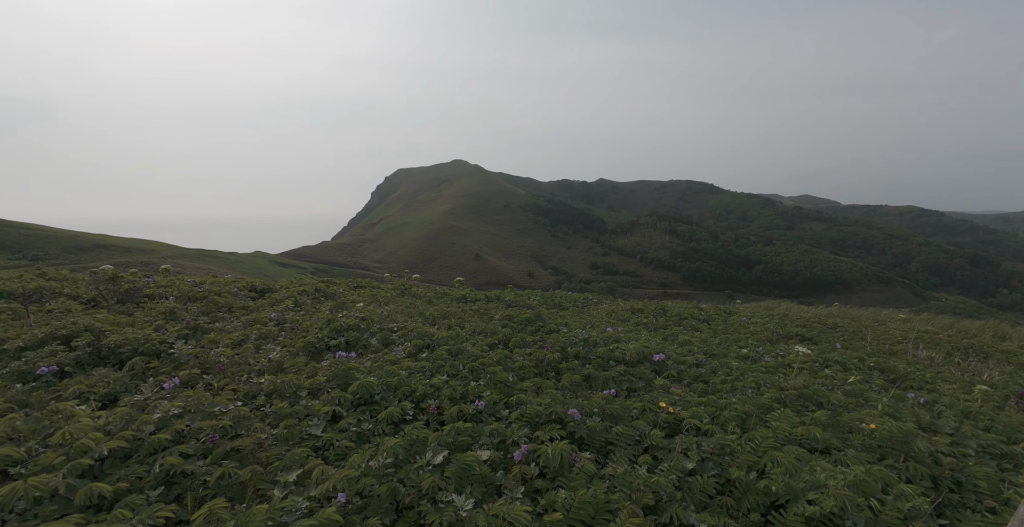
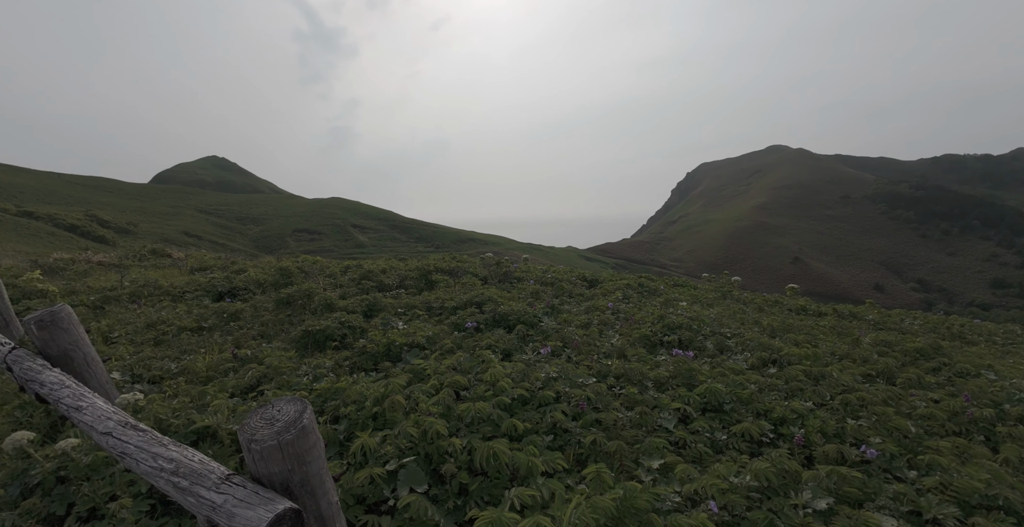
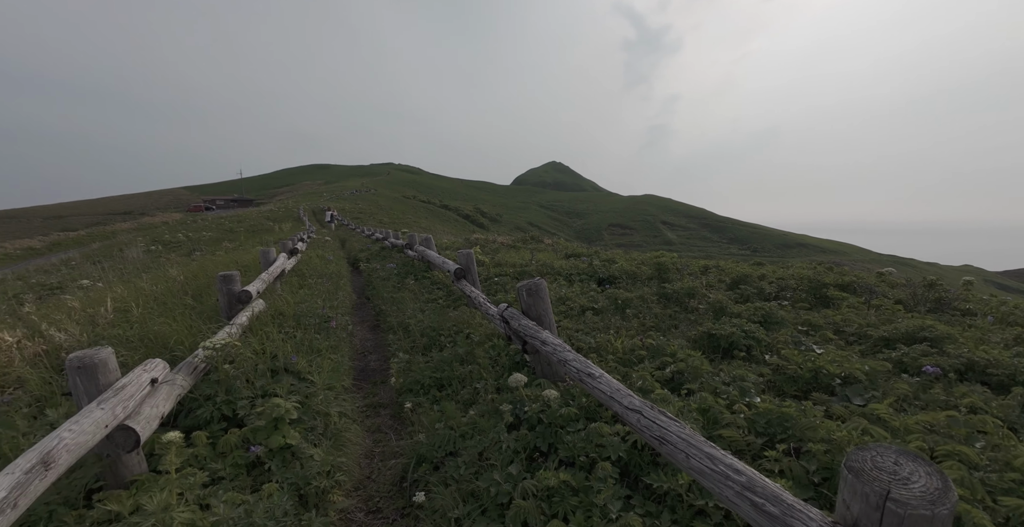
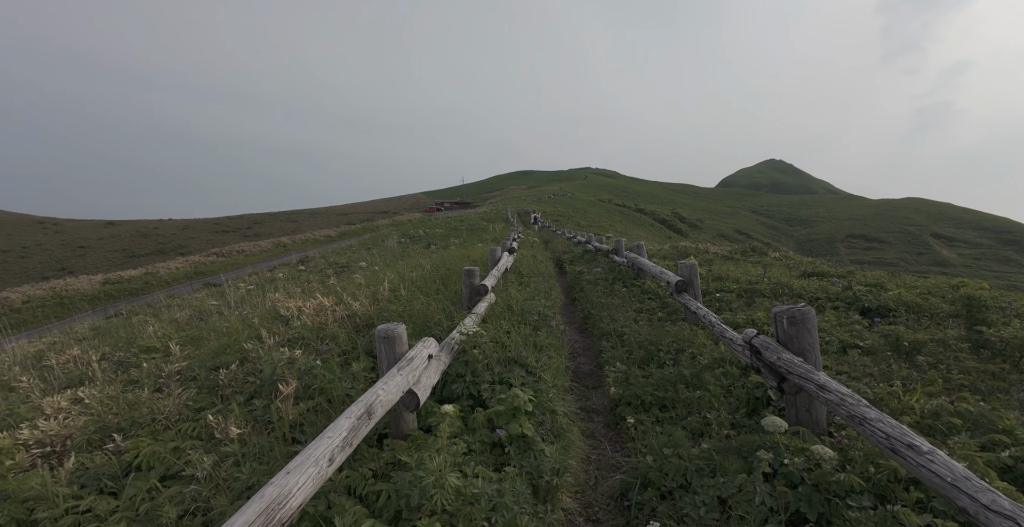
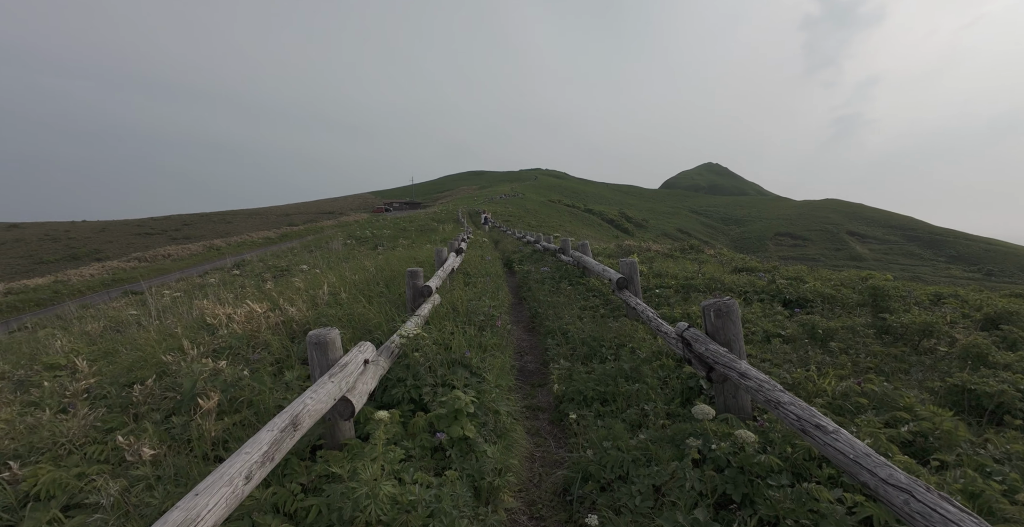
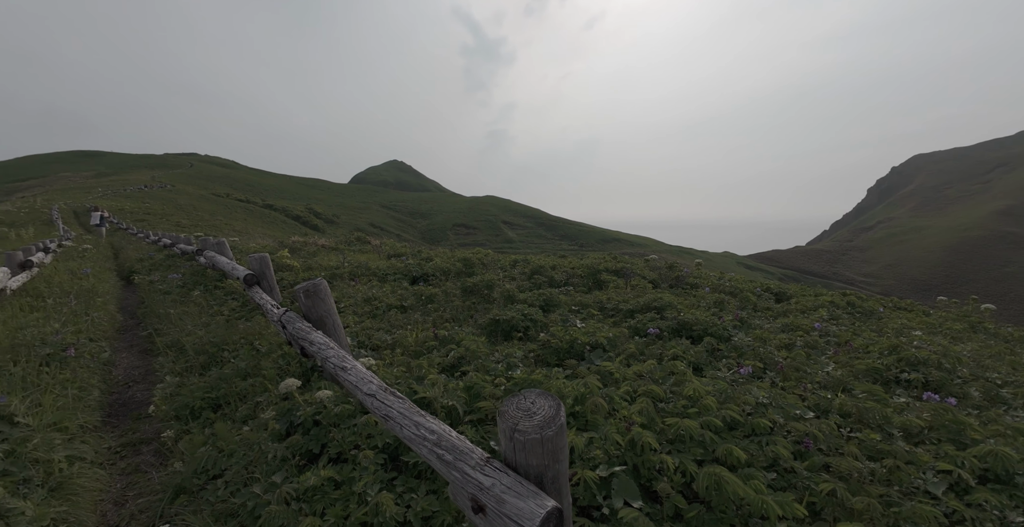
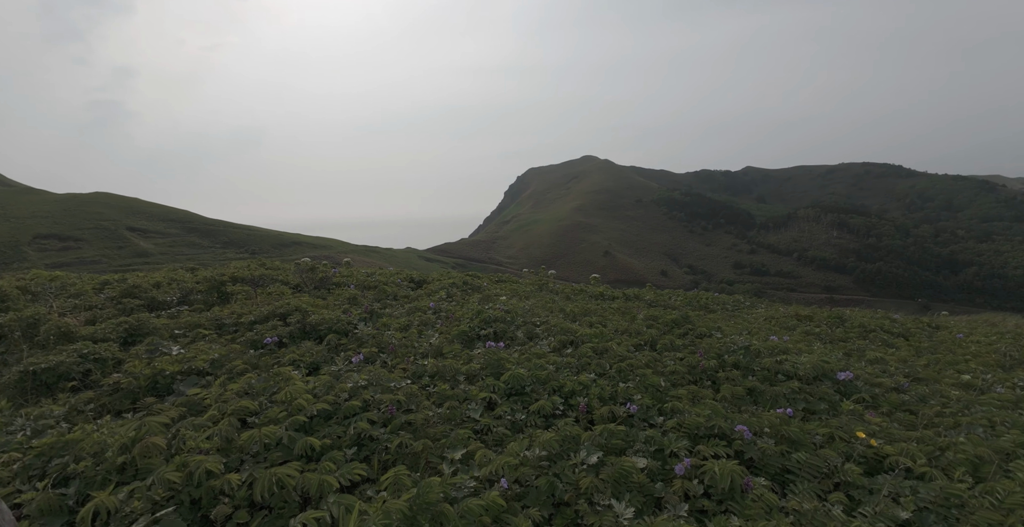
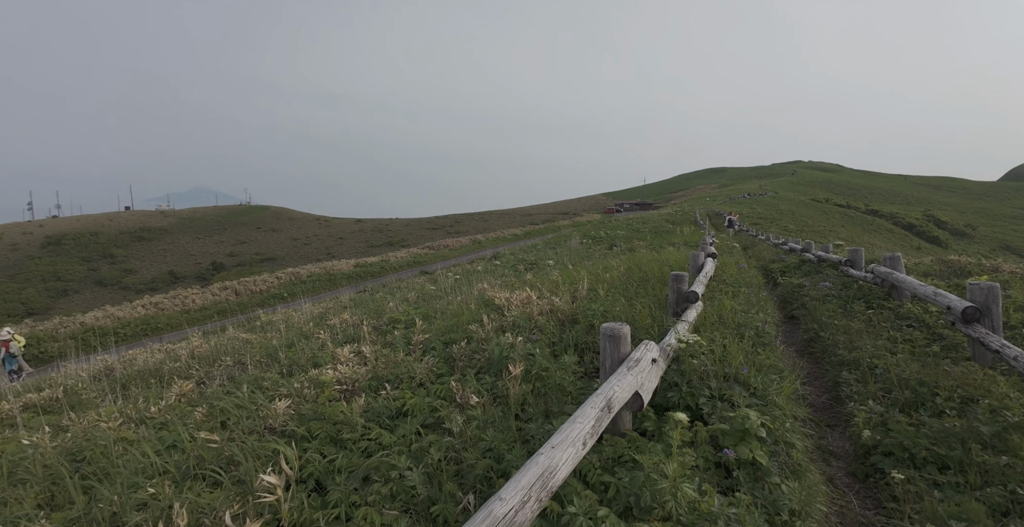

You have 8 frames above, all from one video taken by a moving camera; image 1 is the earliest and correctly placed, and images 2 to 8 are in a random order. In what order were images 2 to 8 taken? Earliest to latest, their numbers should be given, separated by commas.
7, 2, 6, 3, 5, 4, 8
